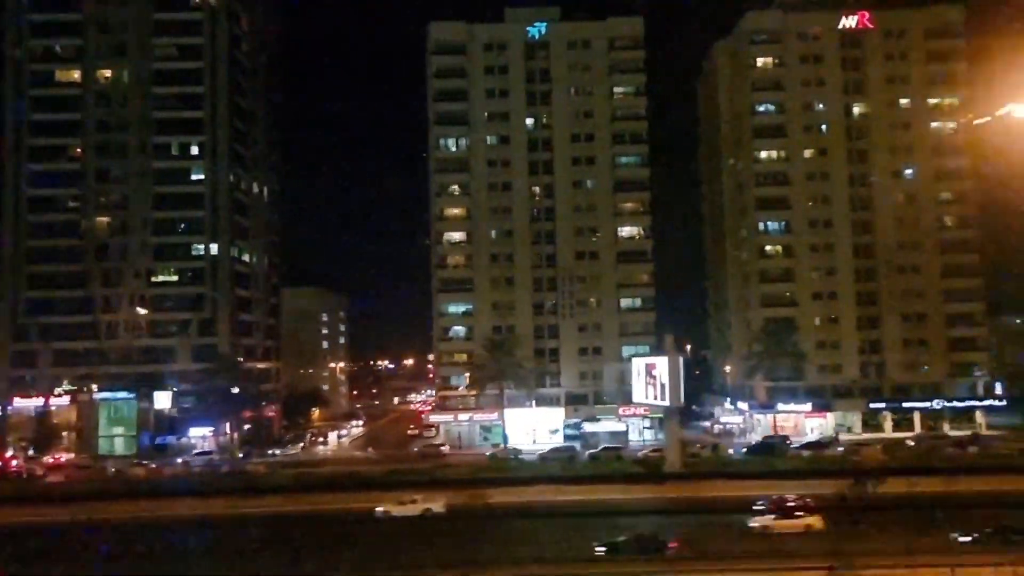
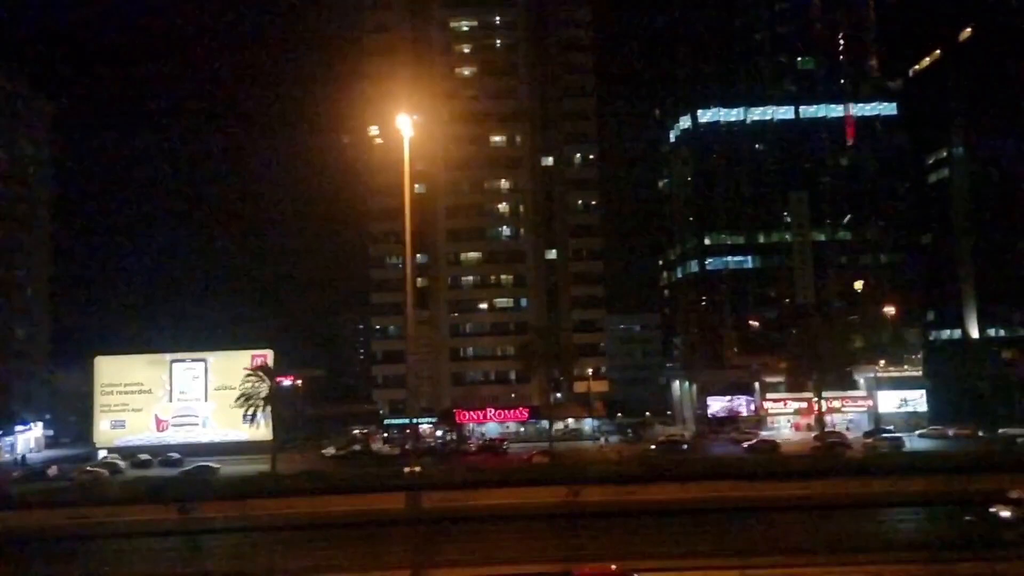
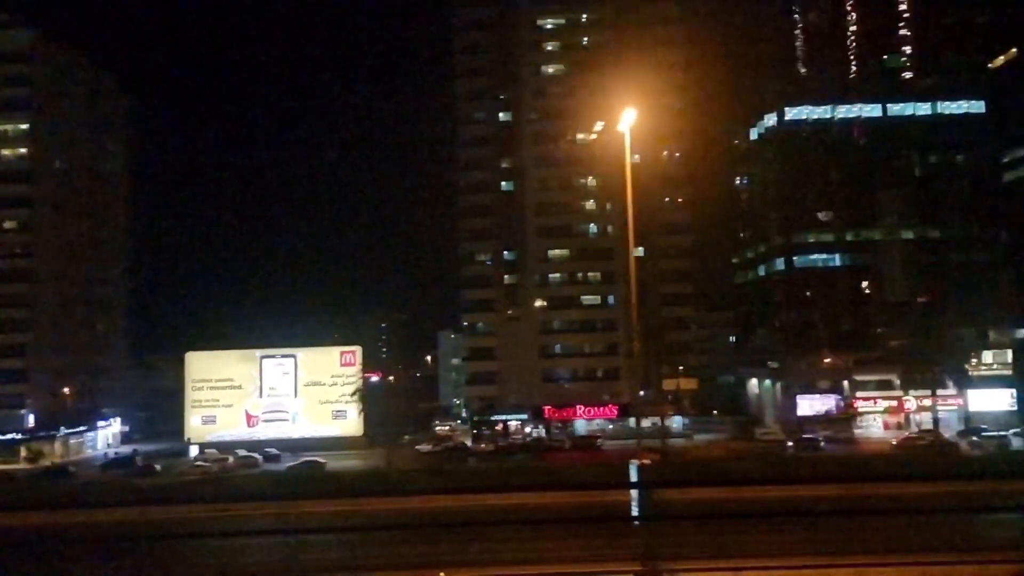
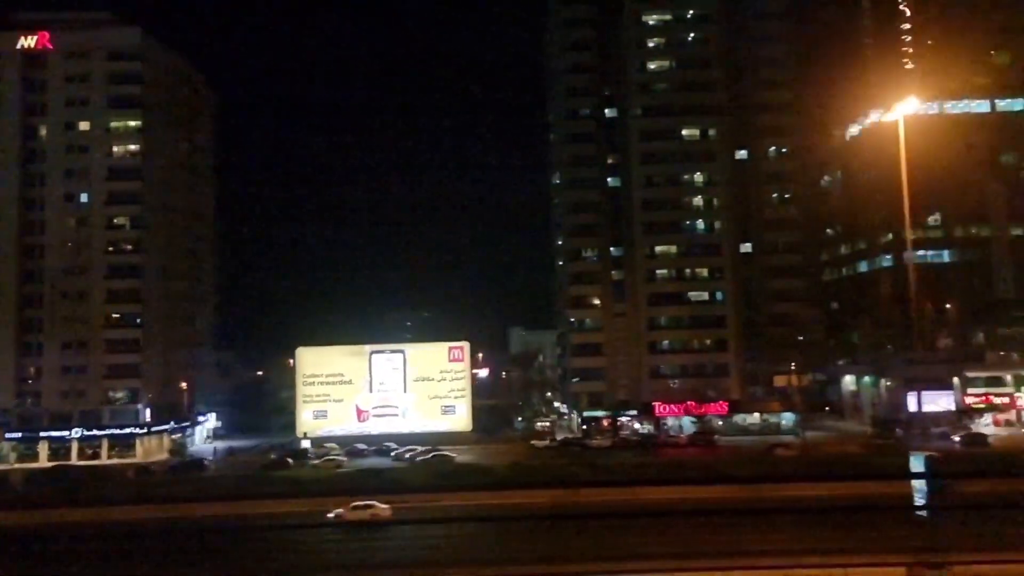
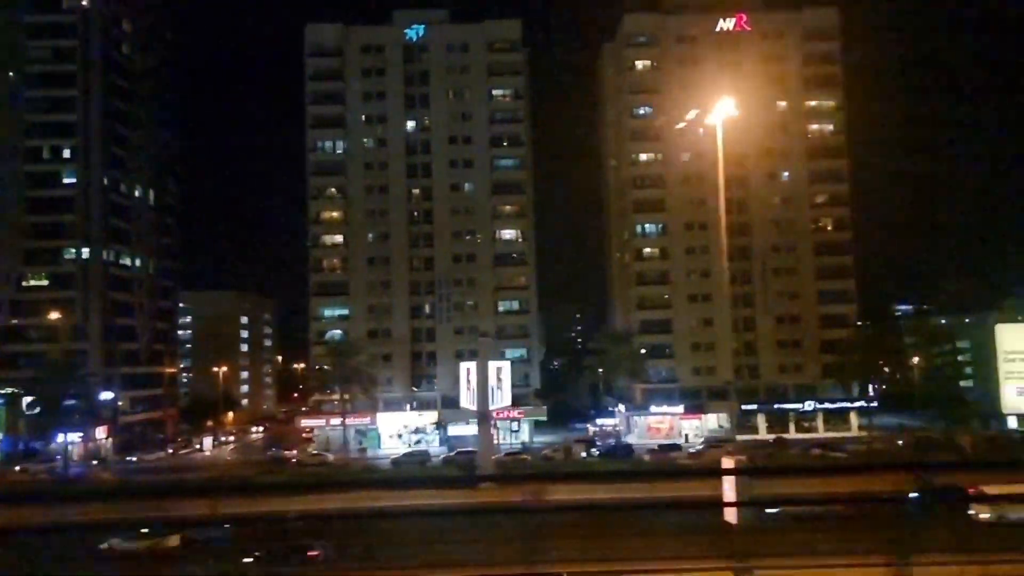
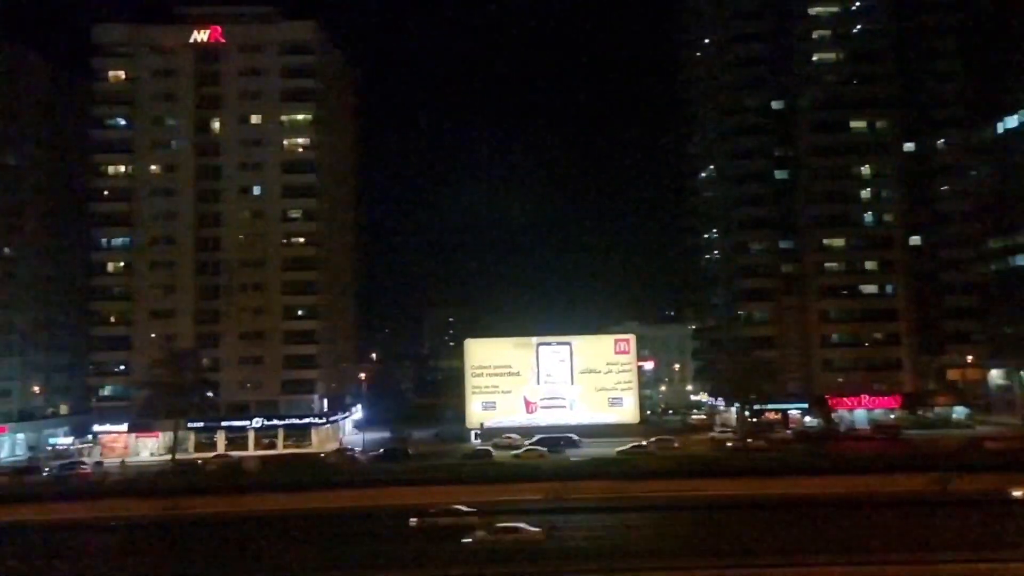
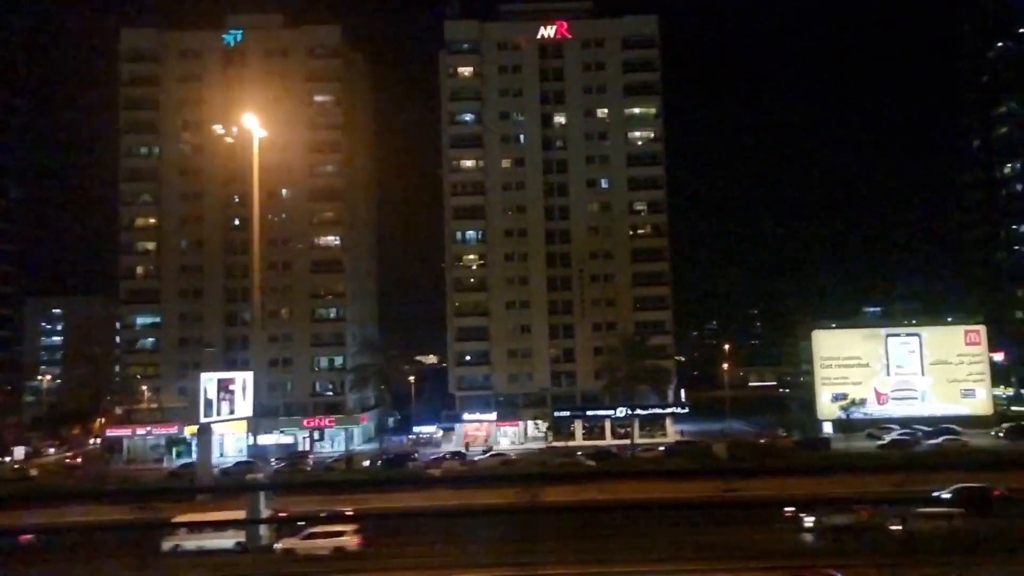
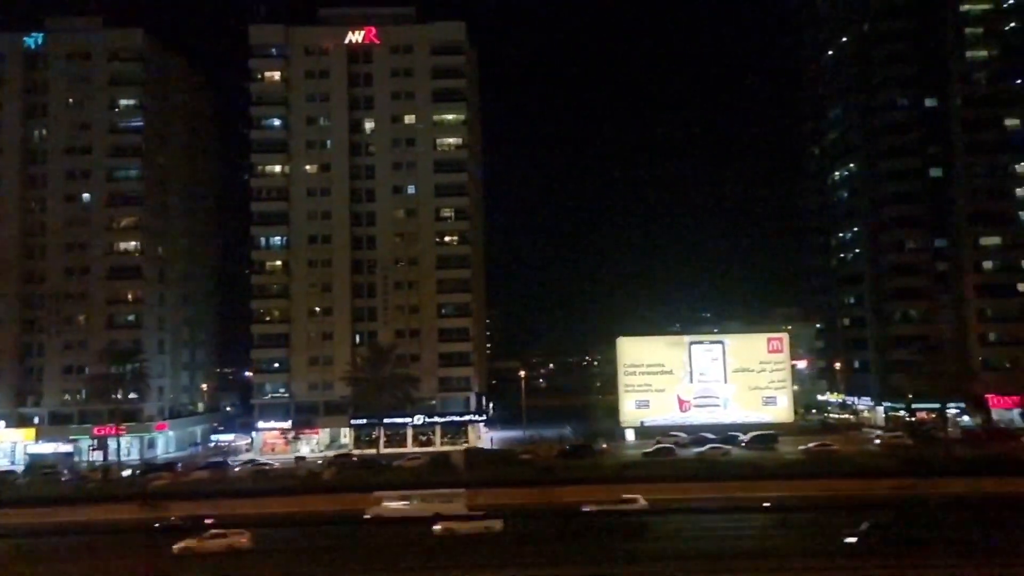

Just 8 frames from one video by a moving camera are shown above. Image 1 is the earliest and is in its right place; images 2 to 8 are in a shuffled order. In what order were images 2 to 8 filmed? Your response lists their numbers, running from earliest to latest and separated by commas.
5, 7, 8, 6, 4, 3, 2
